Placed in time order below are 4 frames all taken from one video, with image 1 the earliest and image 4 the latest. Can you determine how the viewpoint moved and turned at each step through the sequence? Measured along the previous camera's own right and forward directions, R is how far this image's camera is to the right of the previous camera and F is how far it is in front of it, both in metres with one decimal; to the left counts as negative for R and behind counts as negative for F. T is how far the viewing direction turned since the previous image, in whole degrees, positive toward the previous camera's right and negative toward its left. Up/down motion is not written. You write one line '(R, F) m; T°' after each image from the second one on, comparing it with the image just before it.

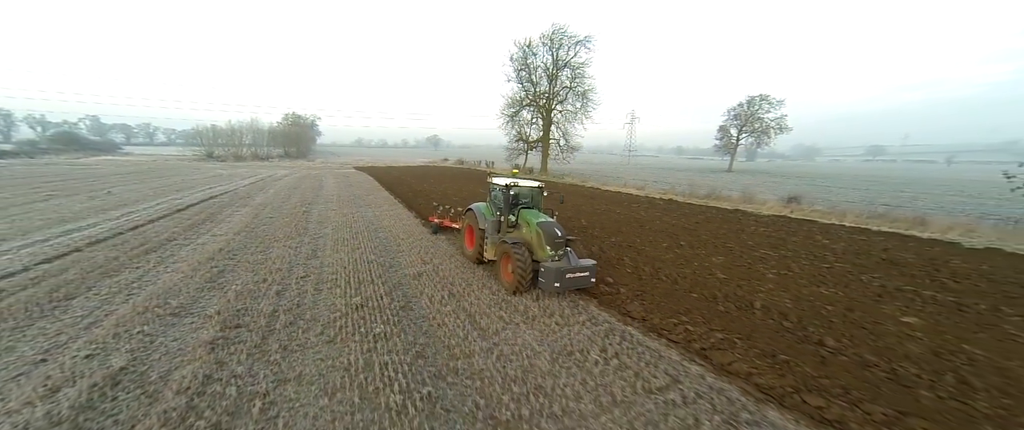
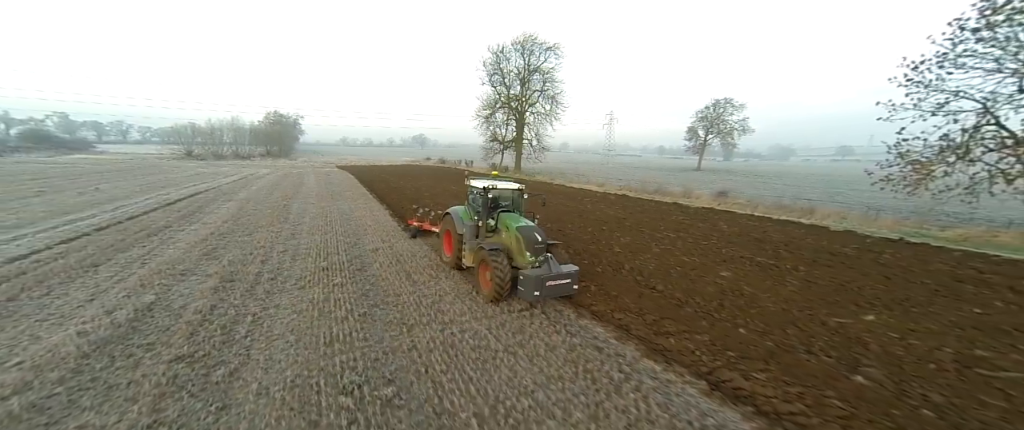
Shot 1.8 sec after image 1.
(+1.2, -1.6) m; +2°
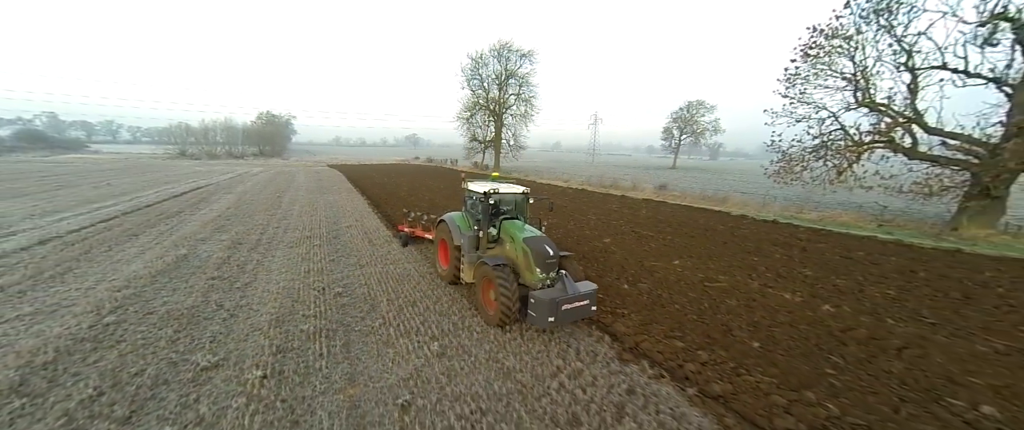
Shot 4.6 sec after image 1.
(+1.6, -2.1) m; +1°
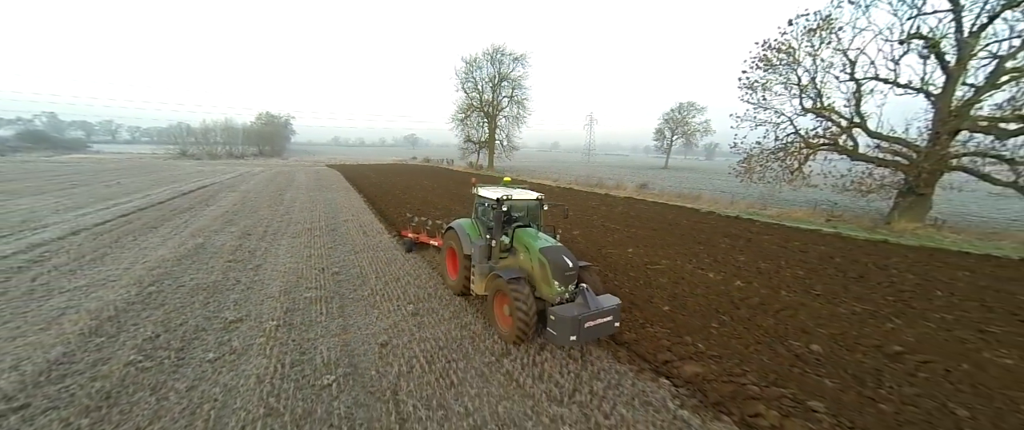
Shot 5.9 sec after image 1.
(+0.6, -1.0) m; 0°
